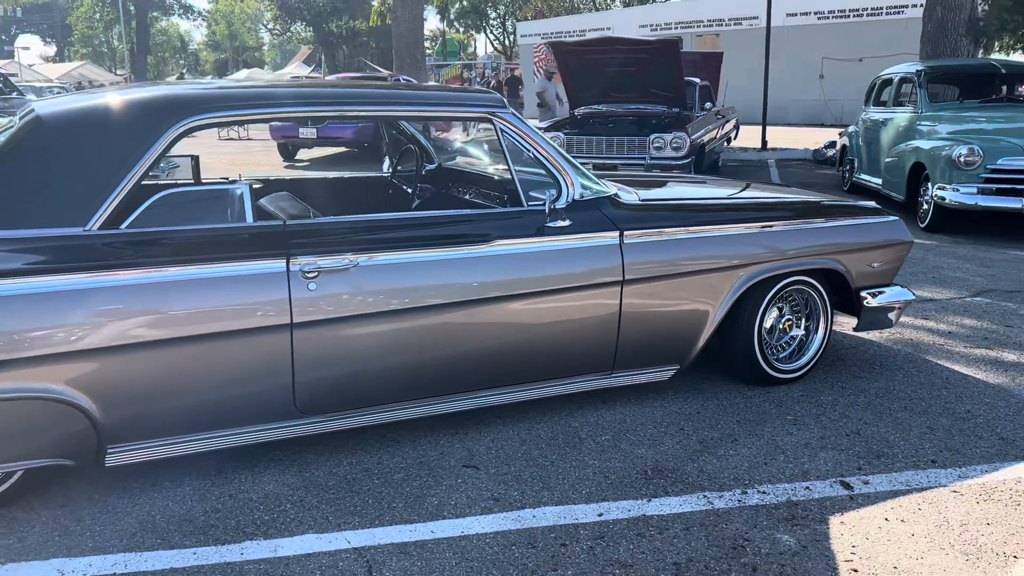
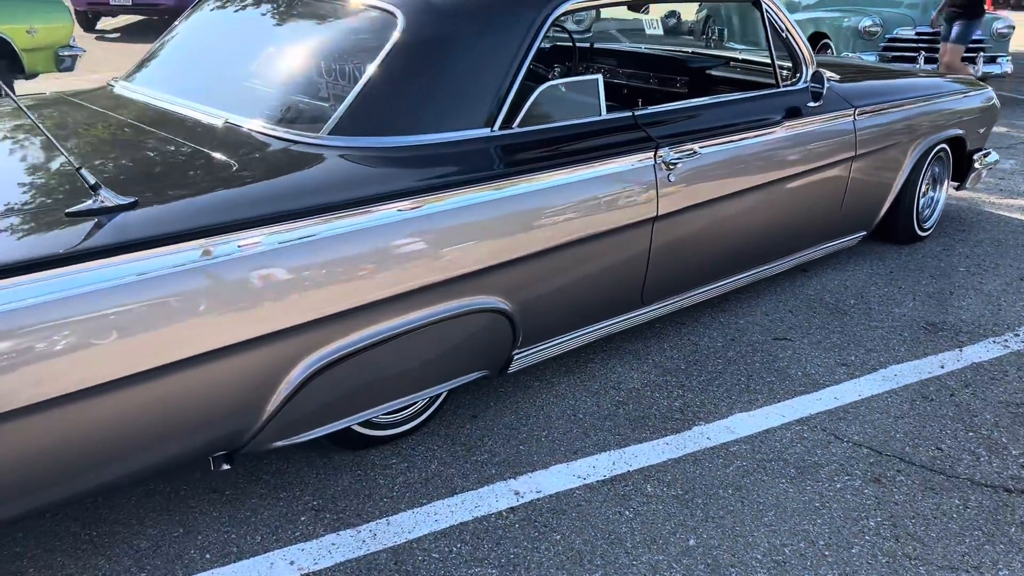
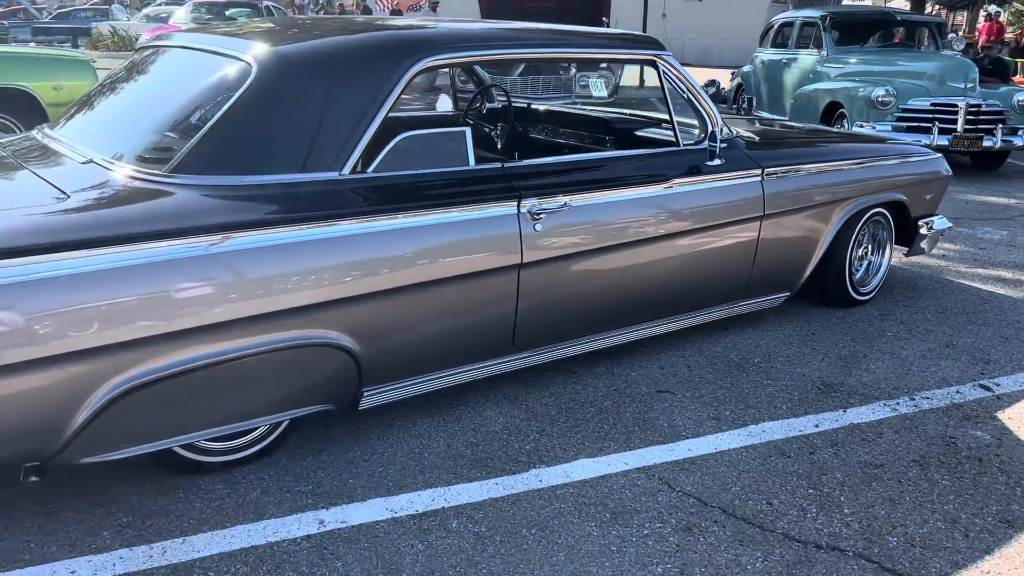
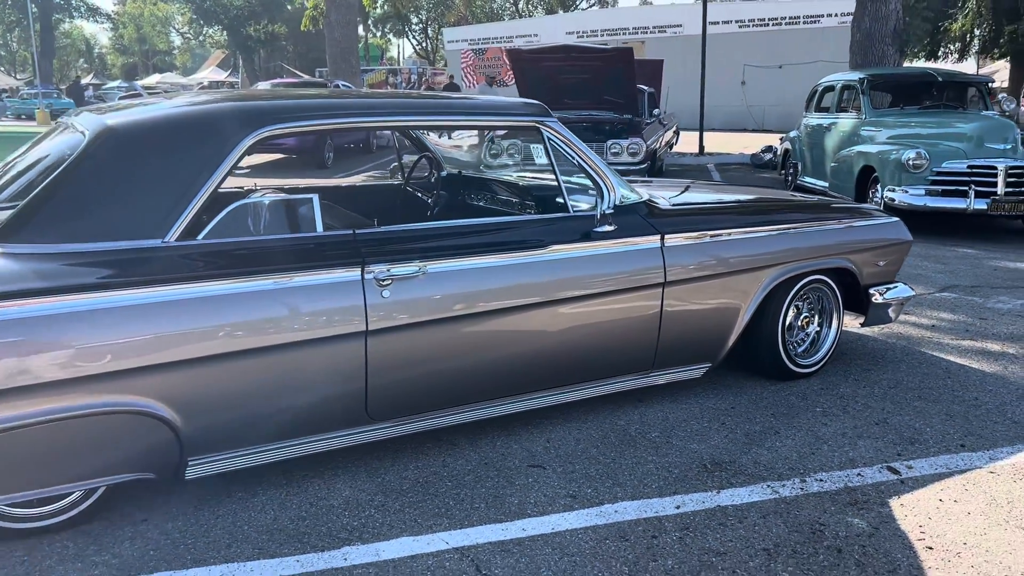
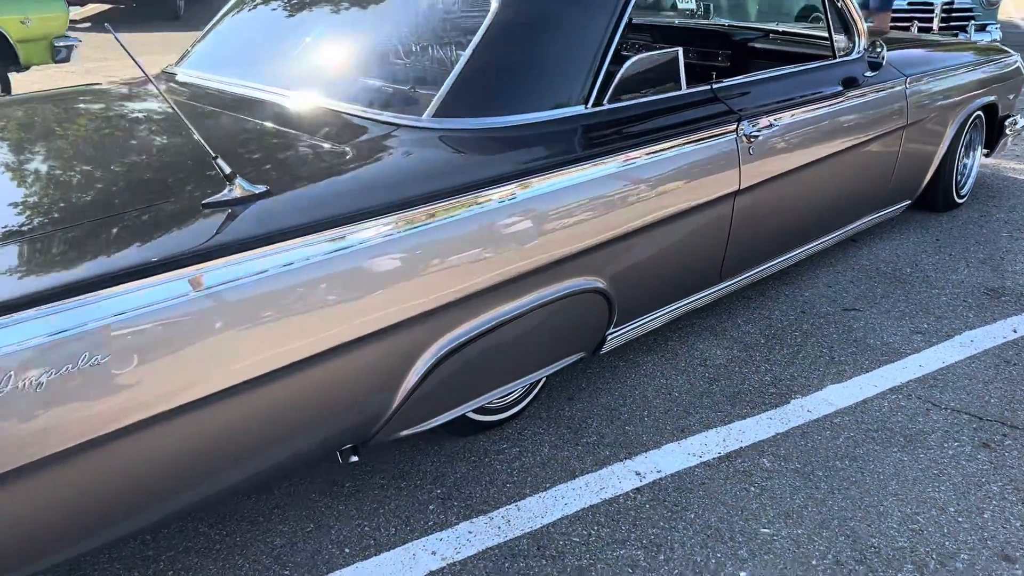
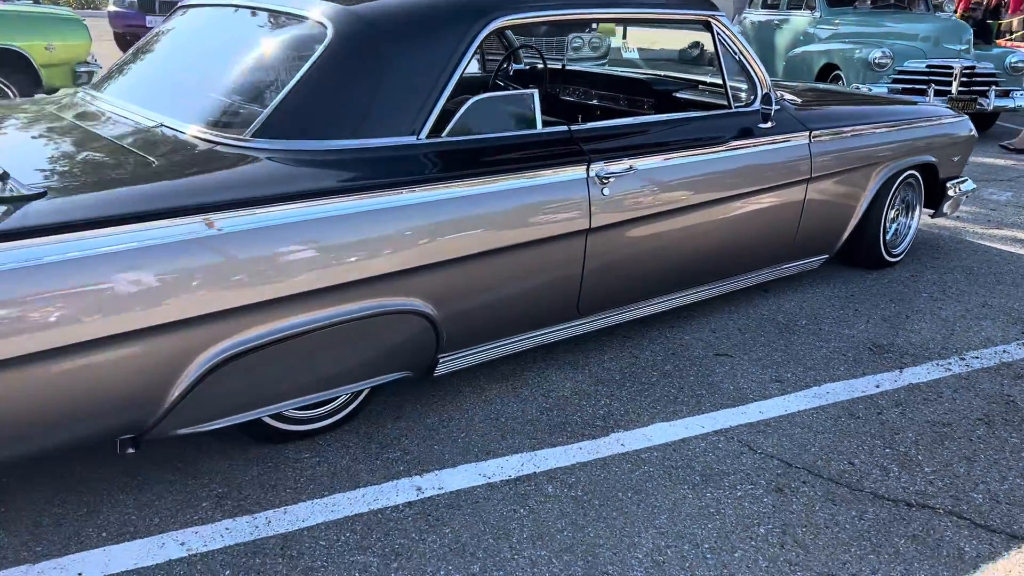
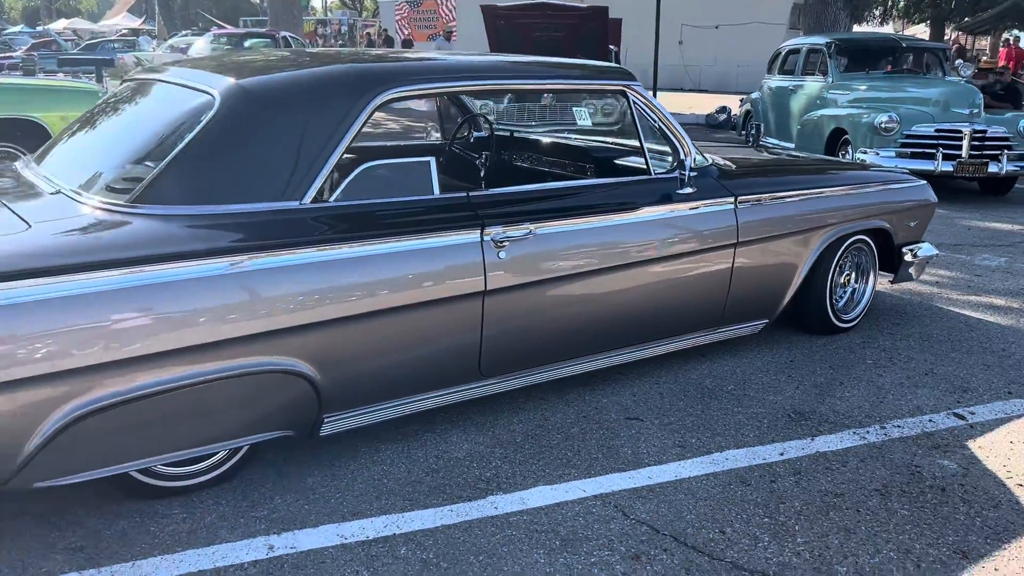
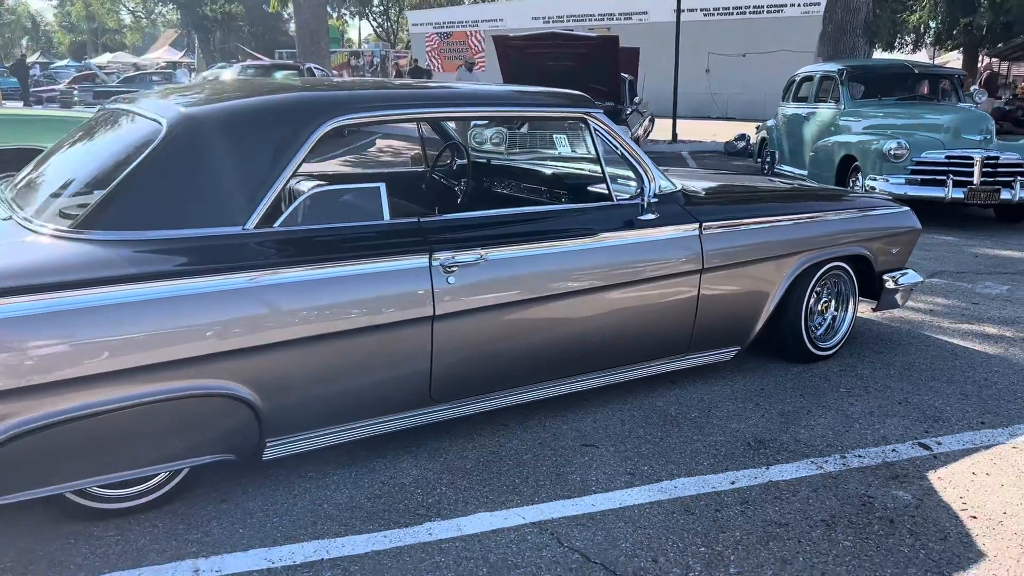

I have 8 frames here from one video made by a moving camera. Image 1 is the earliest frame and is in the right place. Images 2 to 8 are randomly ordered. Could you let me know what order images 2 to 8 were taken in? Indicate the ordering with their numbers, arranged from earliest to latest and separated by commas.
4, 8, 7, 3, 6, 2, 5
